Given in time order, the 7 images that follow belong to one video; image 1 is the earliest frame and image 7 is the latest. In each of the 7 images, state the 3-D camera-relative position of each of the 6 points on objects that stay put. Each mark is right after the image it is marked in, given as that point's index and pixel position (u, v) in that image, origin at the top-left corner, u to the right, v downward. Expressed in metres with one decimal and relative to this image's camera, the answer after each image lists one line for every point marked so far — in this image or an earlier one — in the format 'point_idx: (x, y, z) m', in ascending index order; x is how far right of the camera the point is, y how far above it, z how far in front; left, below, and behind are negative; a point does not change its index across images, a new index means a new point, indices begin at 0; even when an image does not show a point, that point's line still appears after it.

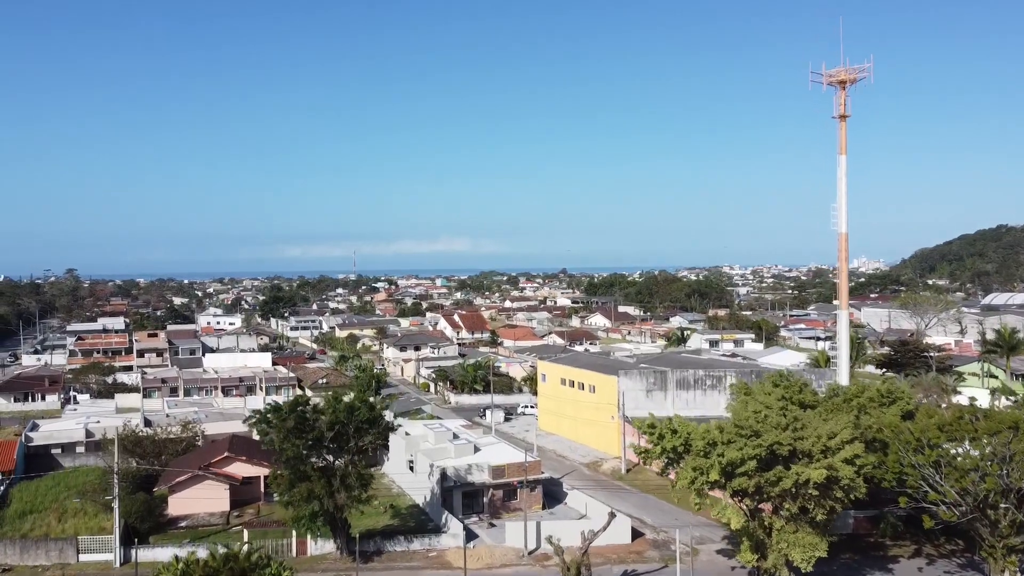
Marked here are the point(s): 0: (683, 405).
0: (+4.1, -2.8, +17.0) m
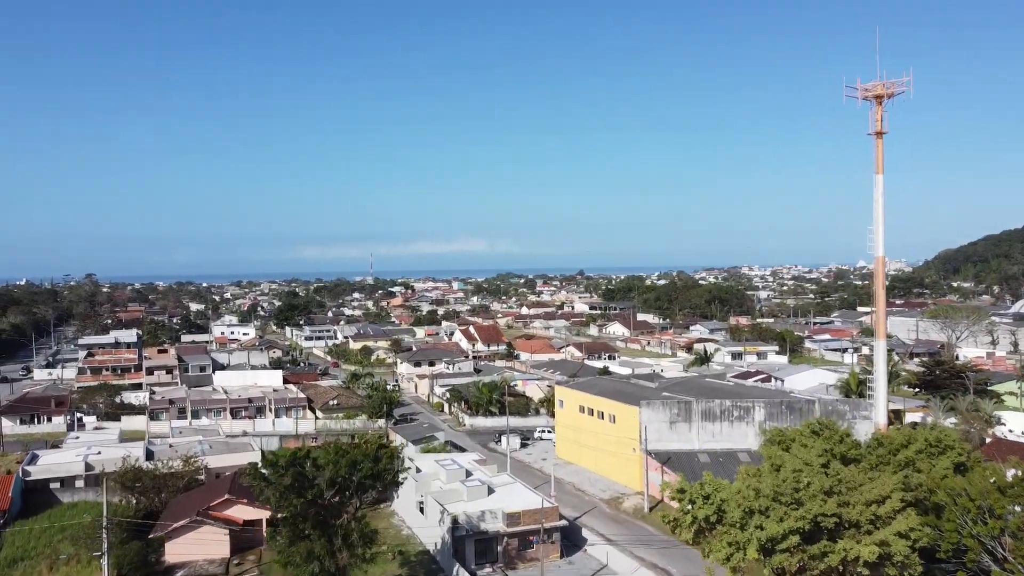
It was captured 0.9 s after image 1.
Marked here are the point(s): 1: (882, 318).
0: (+4.5, -3.4, +16.1) m
1: (+8.2, -0.7, +15.7) m
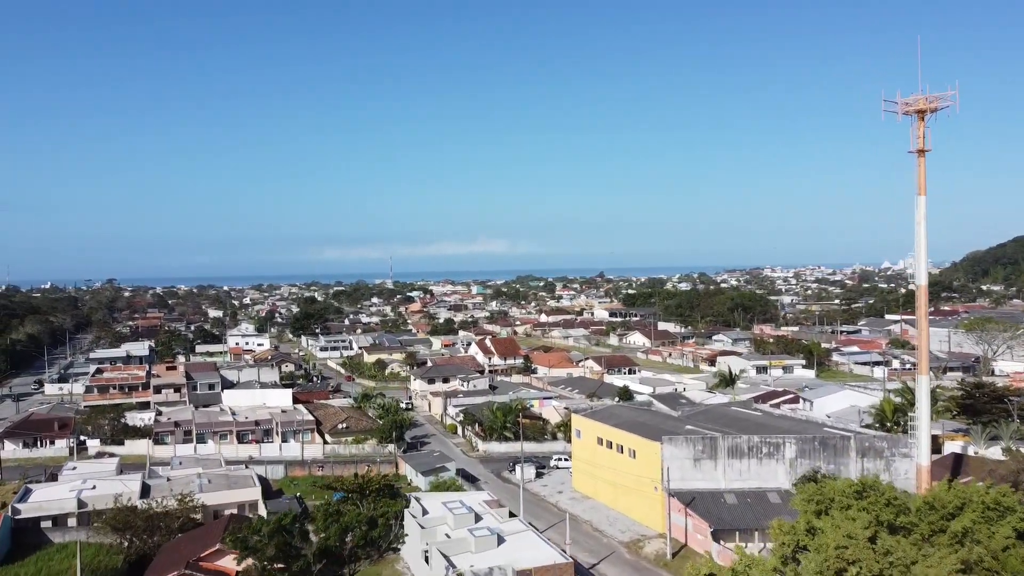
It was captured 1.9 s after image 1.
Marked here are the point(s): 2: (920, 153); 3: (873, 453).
0: (+4.8, -4.0, +15.1) m
1: (+8.5, -1.3, +14.6) m
2: (+8.4, +2.8, +14.6) m
3: (+7.8, -3.6, +15.3) m
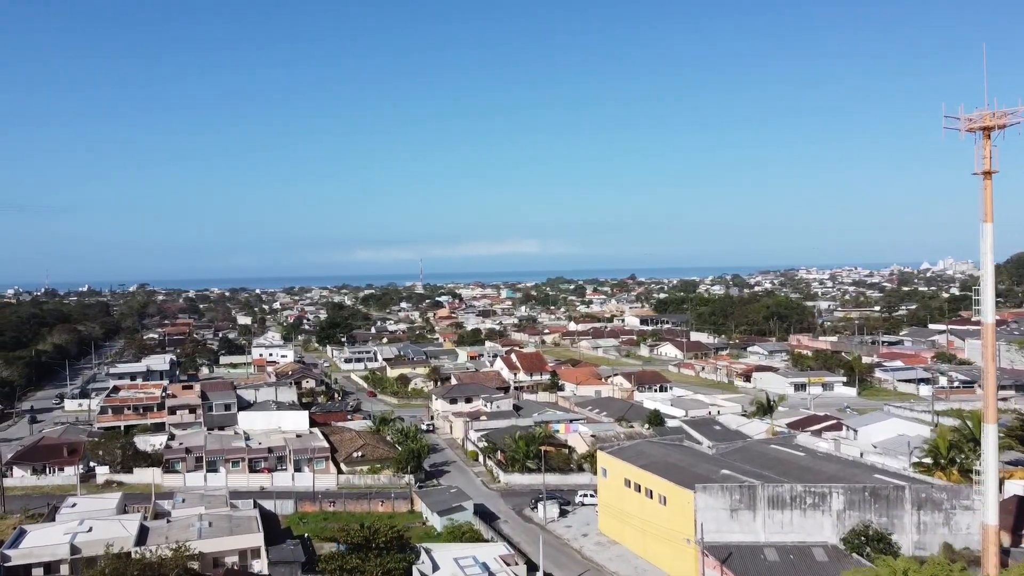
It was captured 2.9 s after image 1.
0: (+5.1, -4.7, +13.8) m
1: (+8.8, -1.9, +13.1) m
2: (+8.8, +2.1, +13.2) m
3: (+8.2, -4.2, +13.9) m
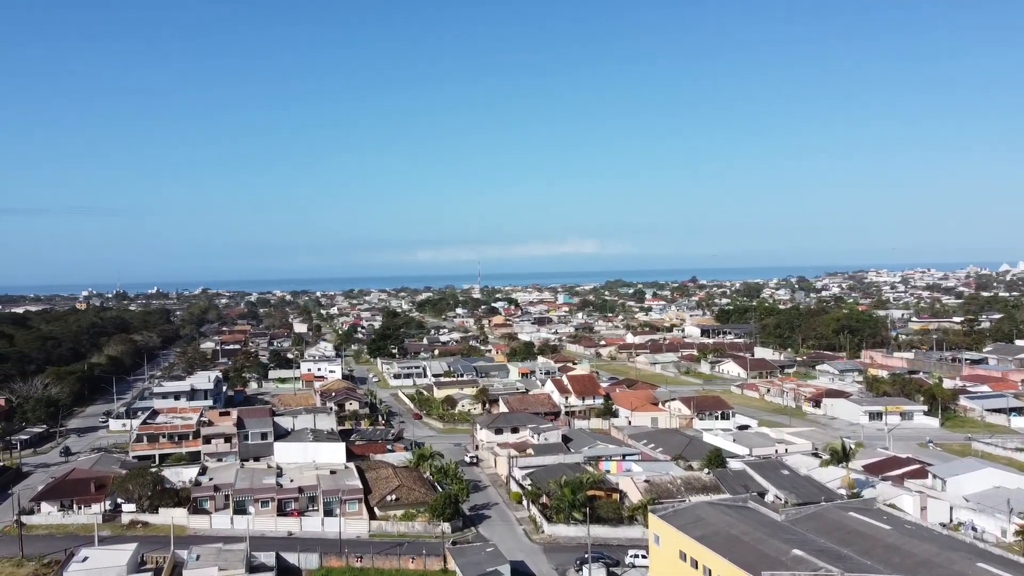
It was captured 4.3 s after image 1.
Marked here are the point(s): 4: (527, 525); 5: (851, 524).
0: (+5.7, -5.6, +11.7) m
1: (+9.4, -2.9, +10.8) m
2: (+9.4, +1.1, +10.8) m
3: (+8.8, -5.2, +11.6) m
4: (+0.4, -6.5, +19.6) m
5: (+7.0, -4.8, +14.6) m
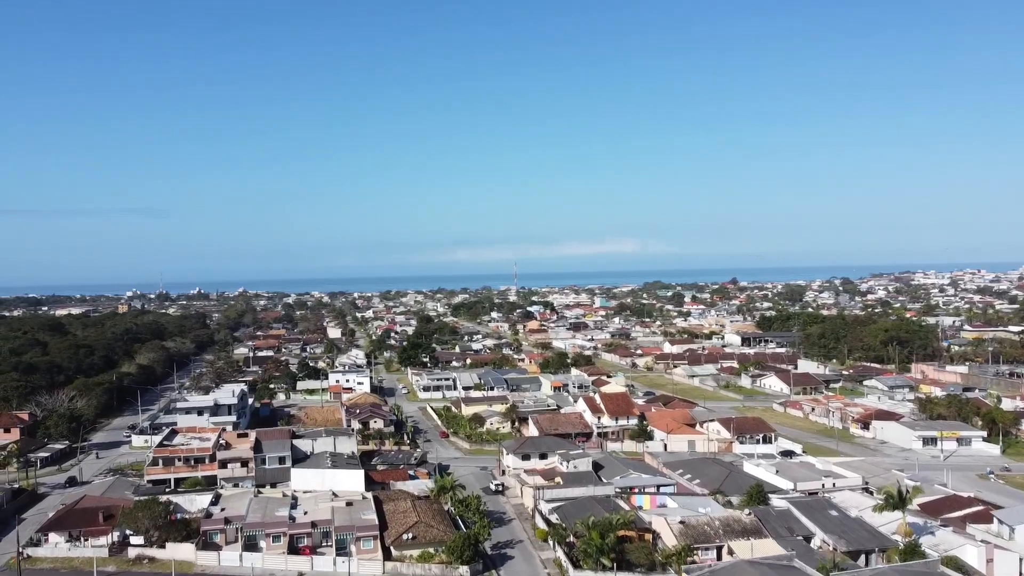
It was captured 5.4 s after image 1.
0: (+5.9, -6.3, +10.2) m
1: (+9.6, -3.7, +9.1) m
2: (+9.6, +0.4, +9.1) m
3: (+9.0, -5.9, +9.9) m
4: (+1.0, -7.2, +18.3) m
5: (+7.3, -5.6, +13.0) m
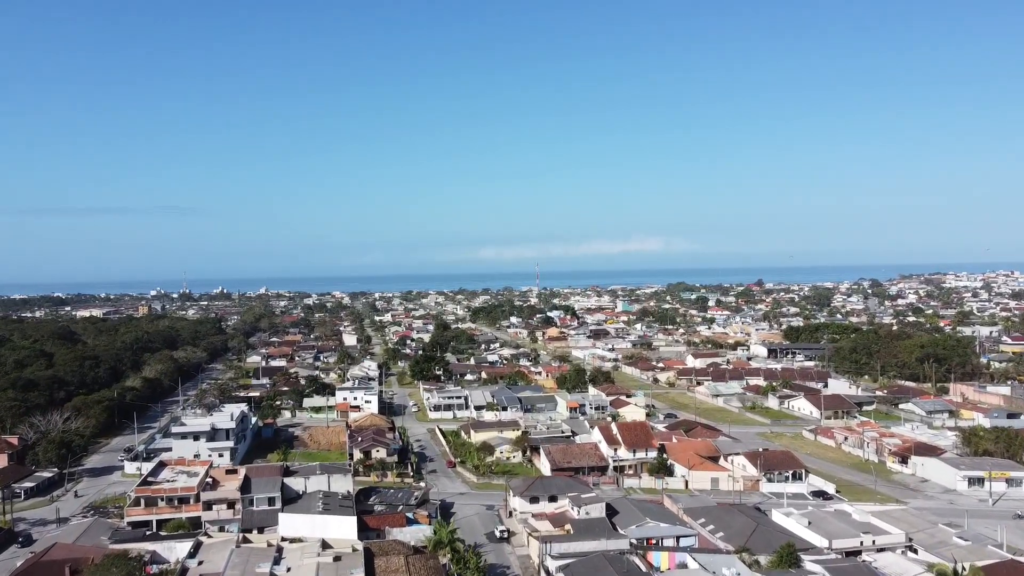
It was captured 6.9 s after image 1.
0: (+5.7, -7.4, +8.2) m
1: (+9.3, -4.8, +6.9) m
2: (+9.4, -0.8, +7.0) m
3: (+8.7, -7.1, +7.7) m
4: (+1.0, -8.2, +16.4) m
5: (+7.2, -6.7, +11.0) m
